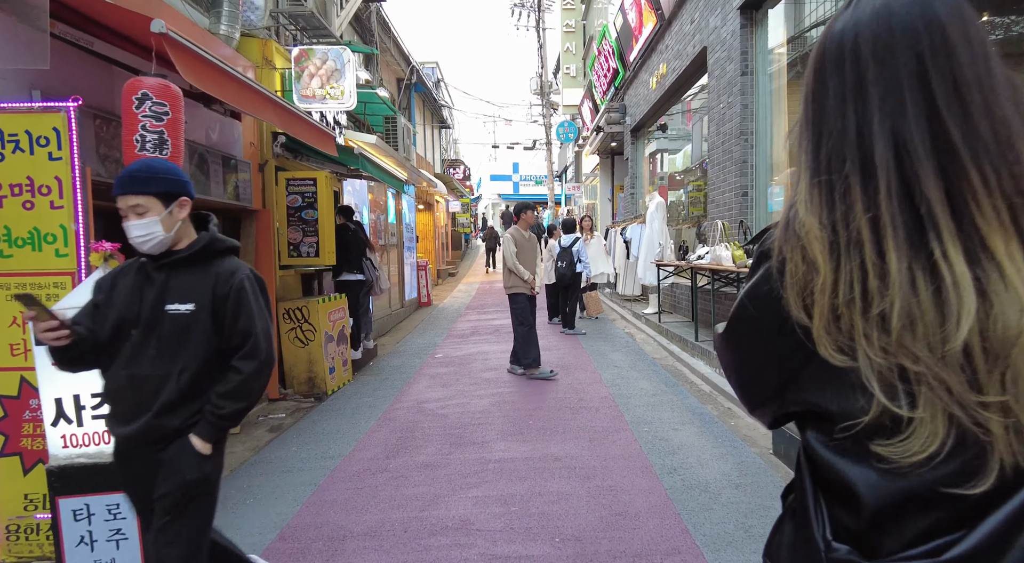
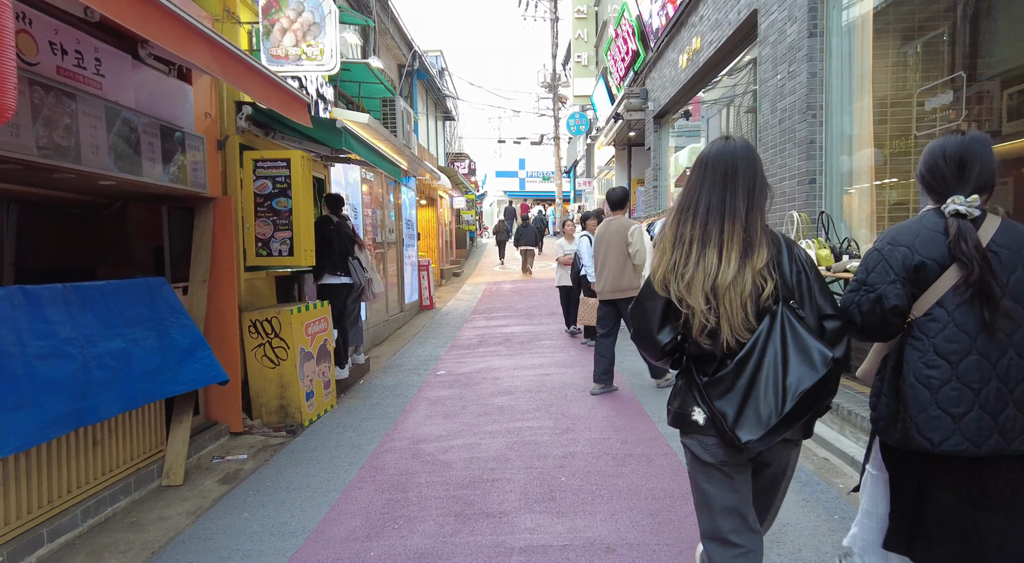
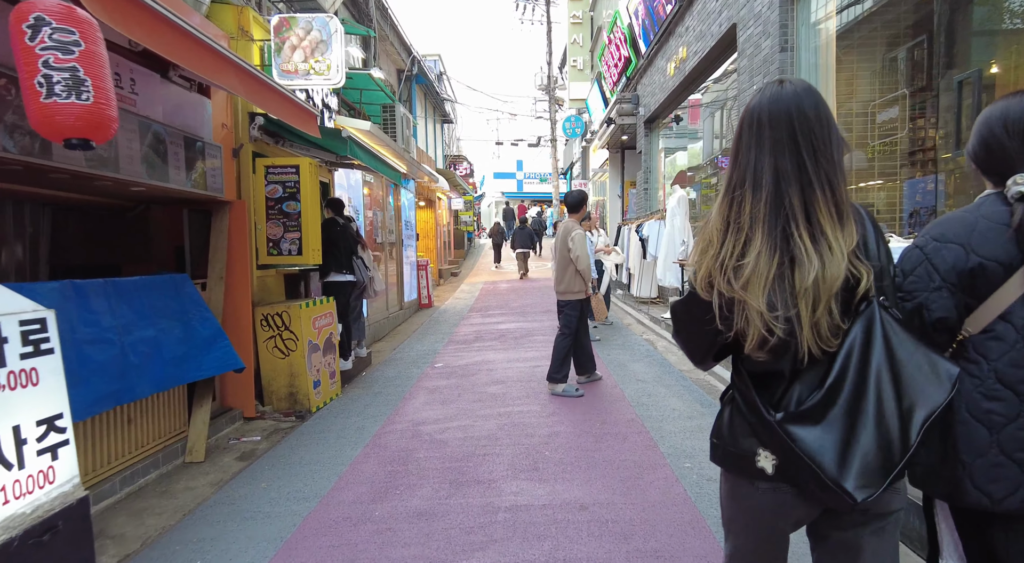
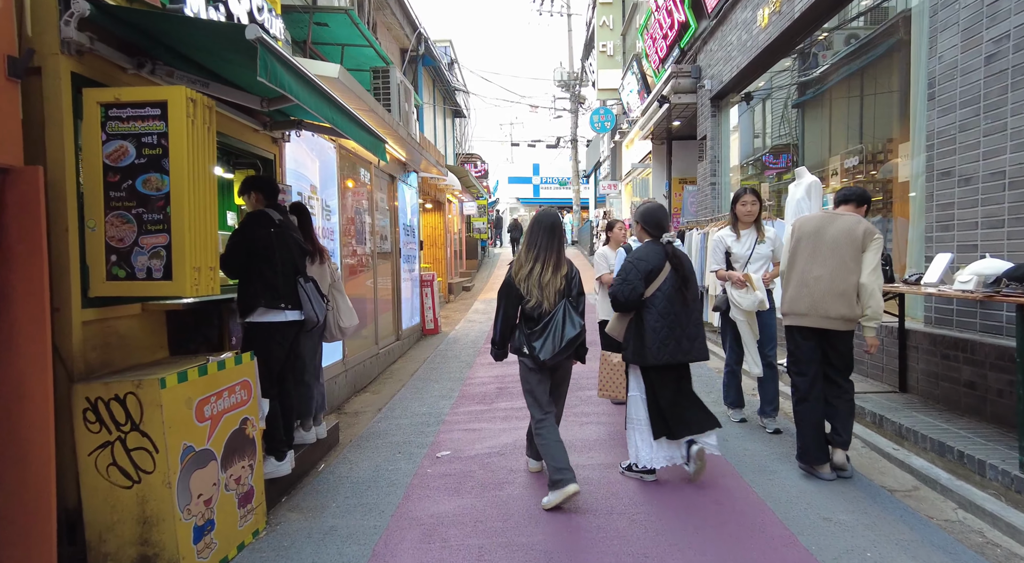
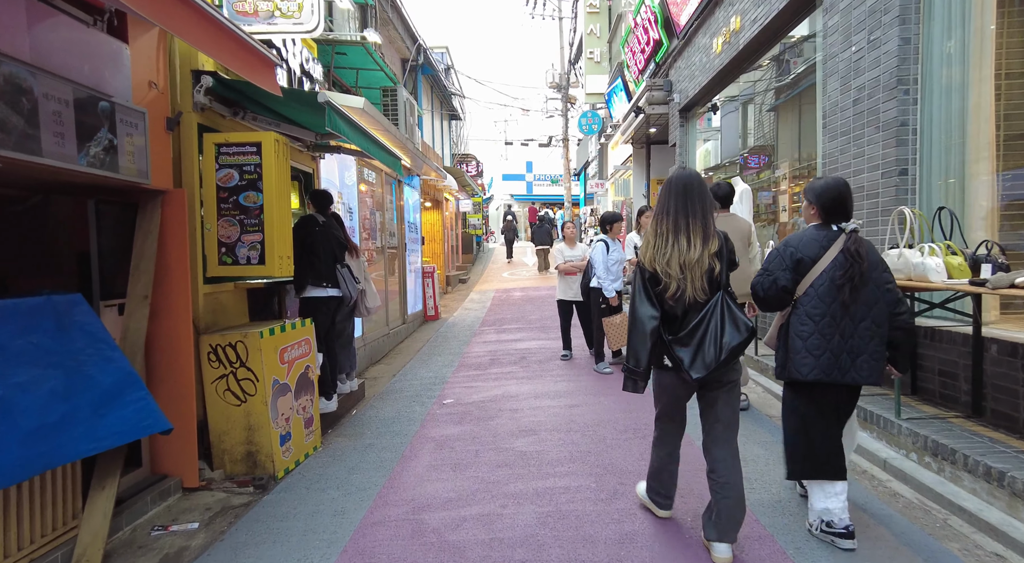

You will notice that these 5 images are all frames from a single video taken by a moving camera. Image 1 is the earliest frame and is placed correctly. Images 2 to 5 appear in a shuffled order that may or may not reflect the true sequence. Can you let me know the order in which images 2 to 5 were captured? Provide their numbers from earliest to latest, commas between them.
3, 2, 5, 4
